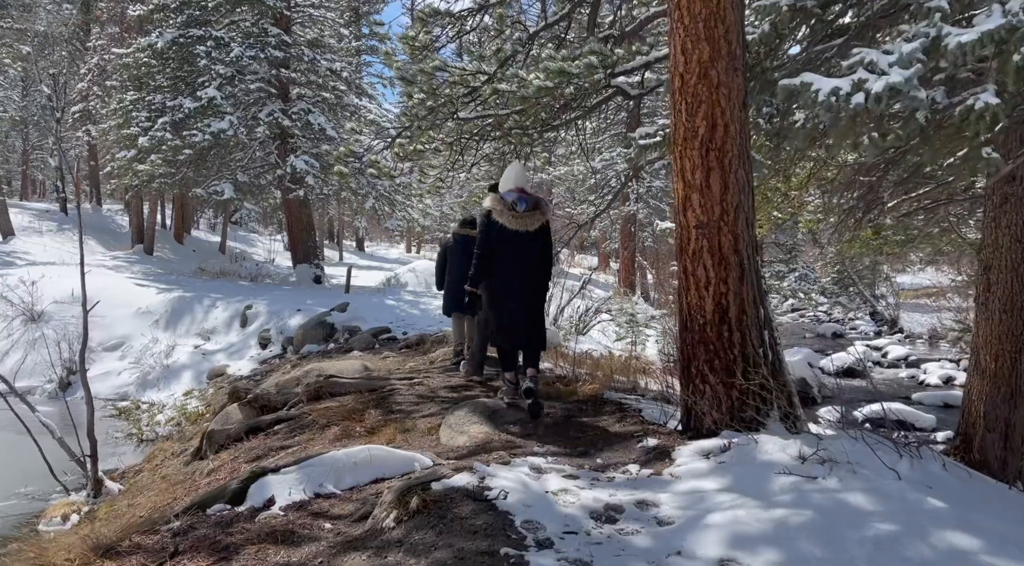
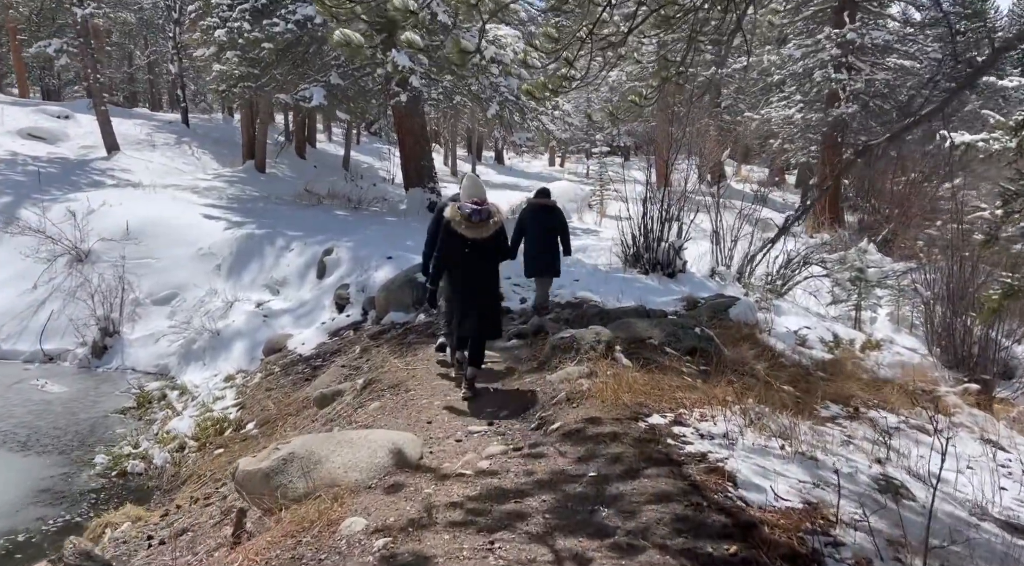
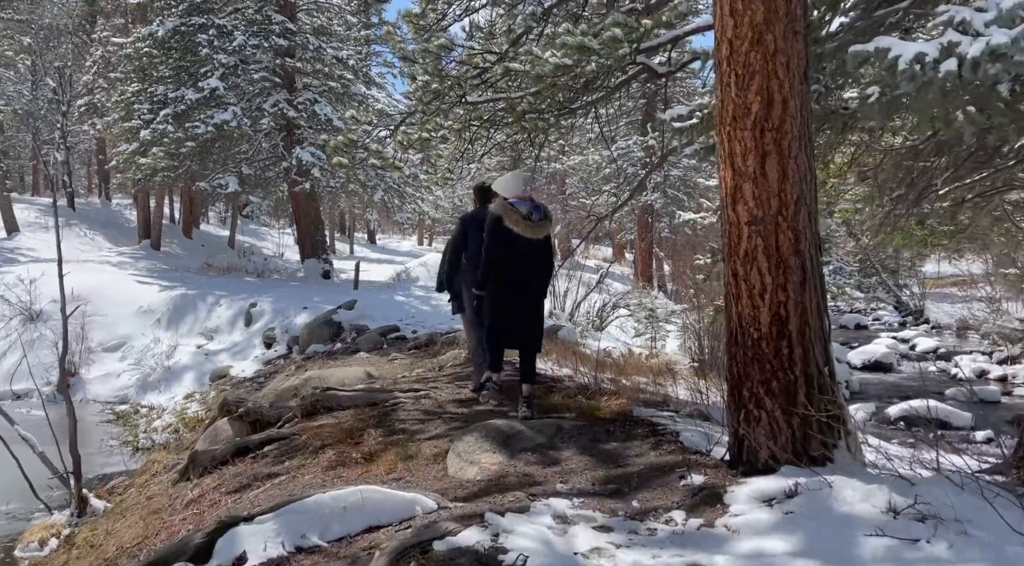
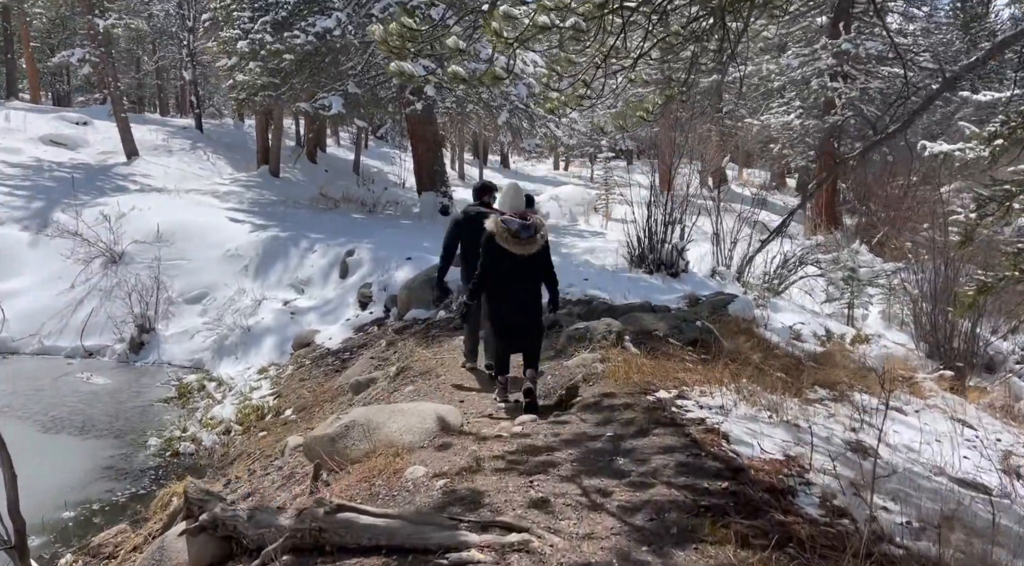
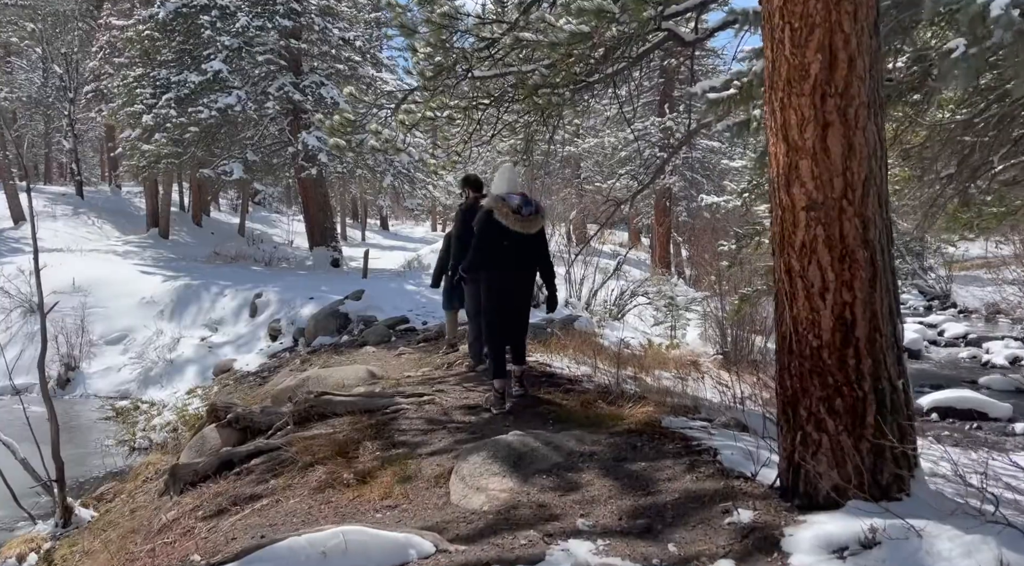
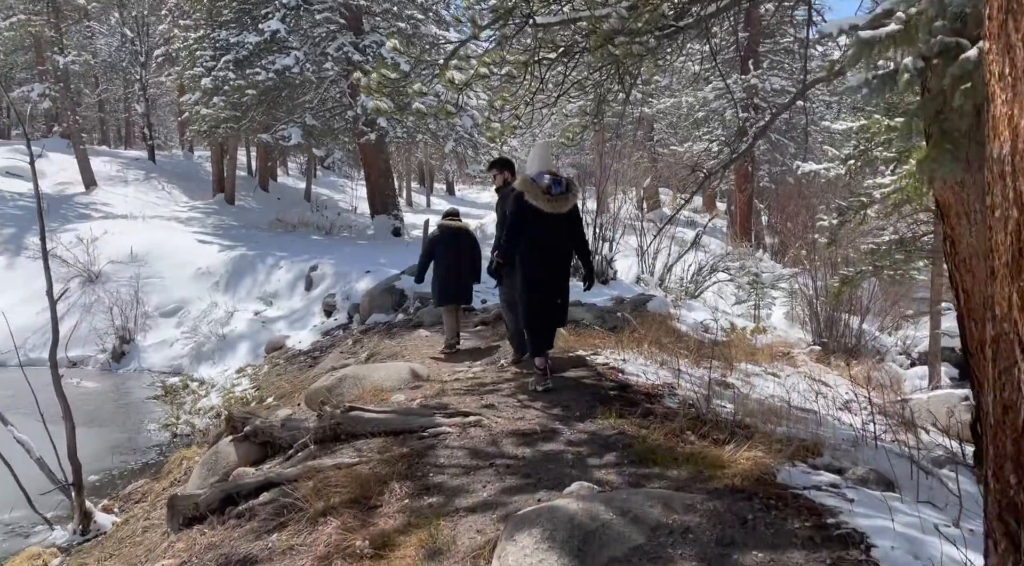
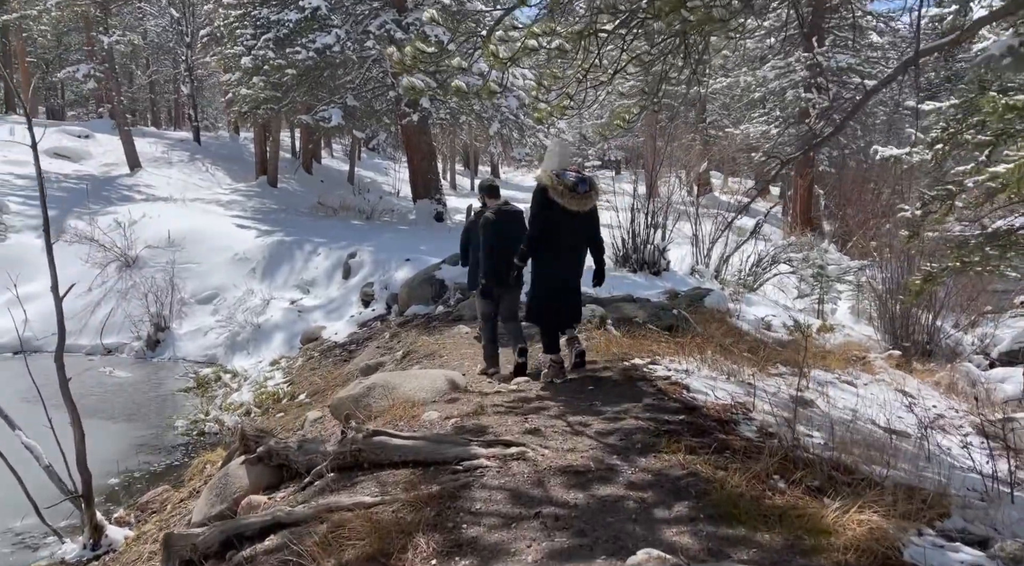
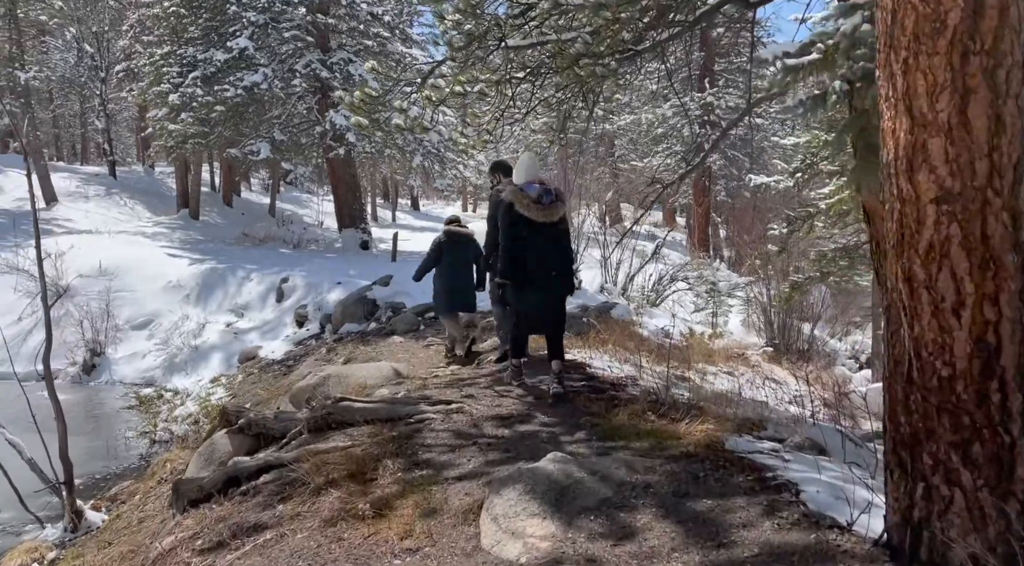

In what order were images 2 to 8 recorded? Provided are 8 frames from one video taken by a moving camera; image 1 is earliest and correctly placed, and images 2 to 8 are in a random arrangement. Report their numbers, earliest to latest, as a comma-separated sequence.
3, 5, 8, 6, 7, 4, 2
